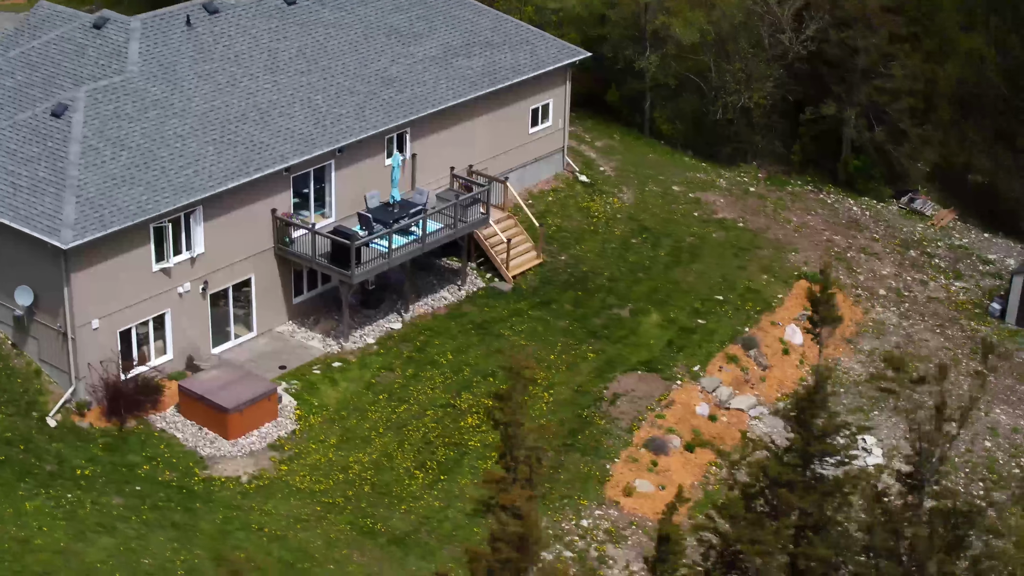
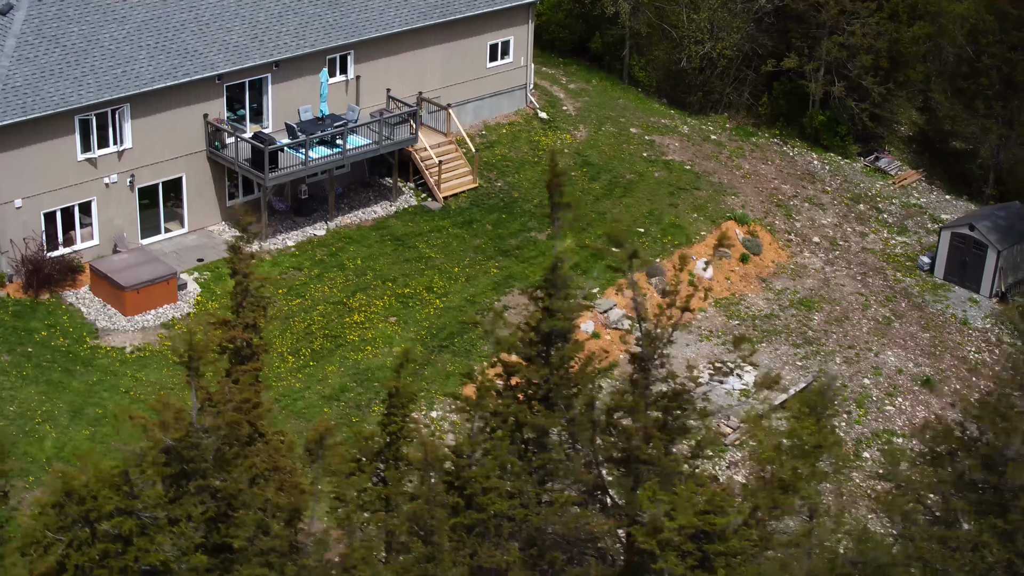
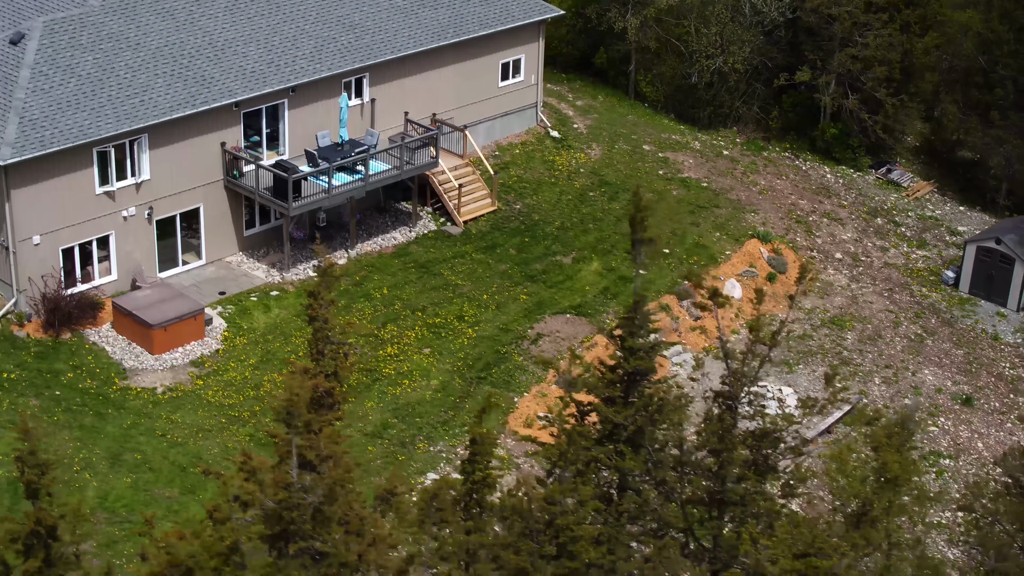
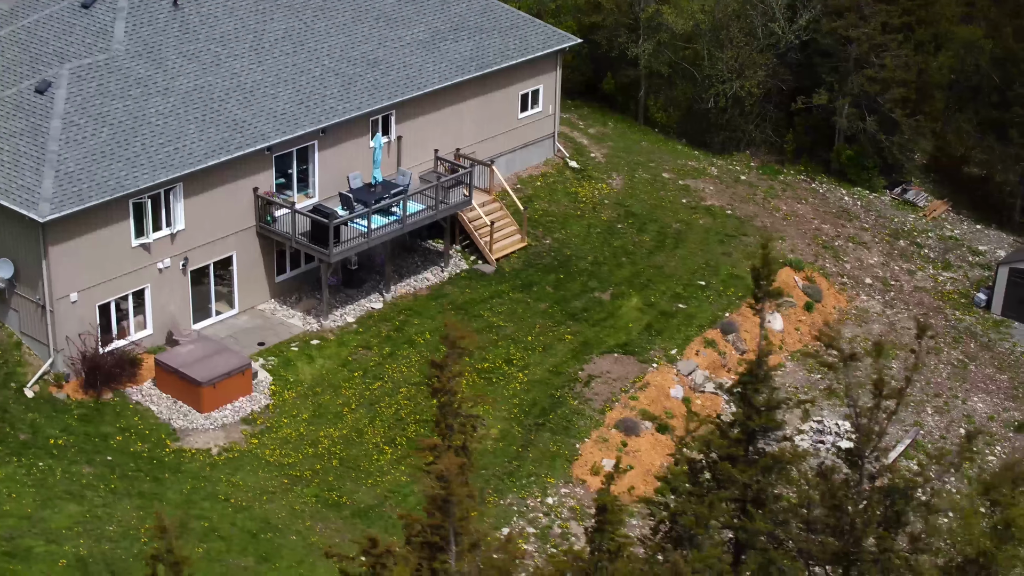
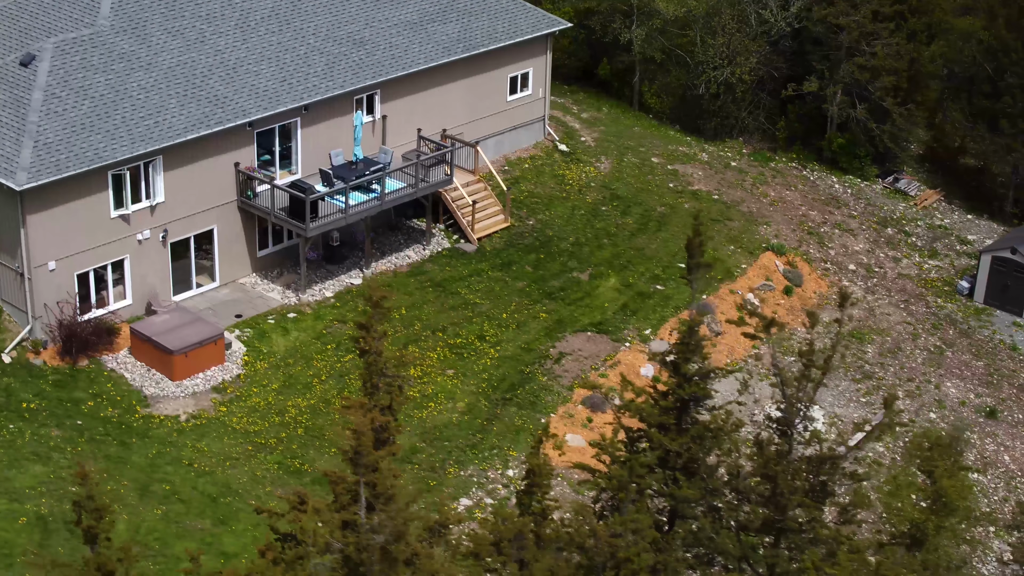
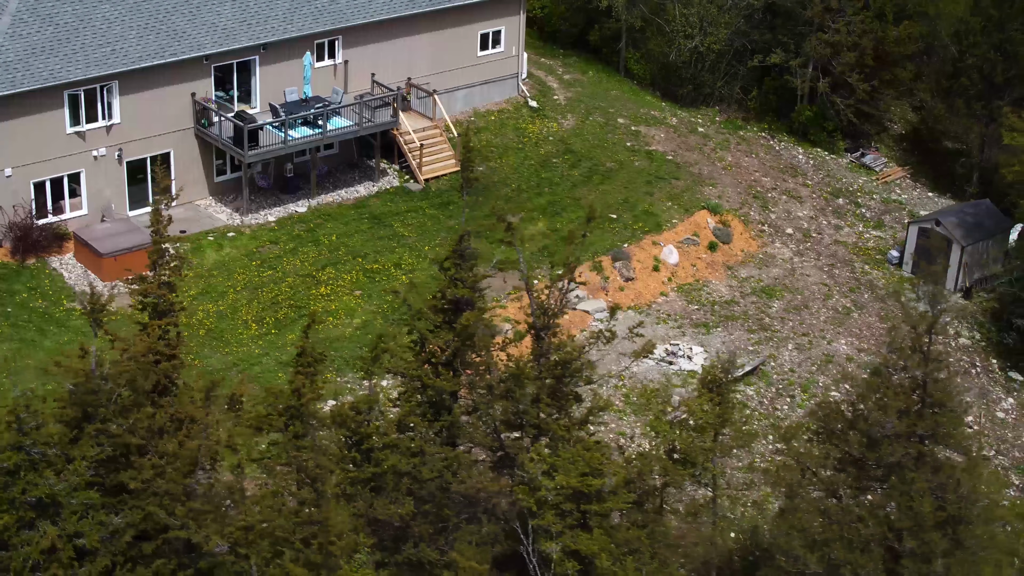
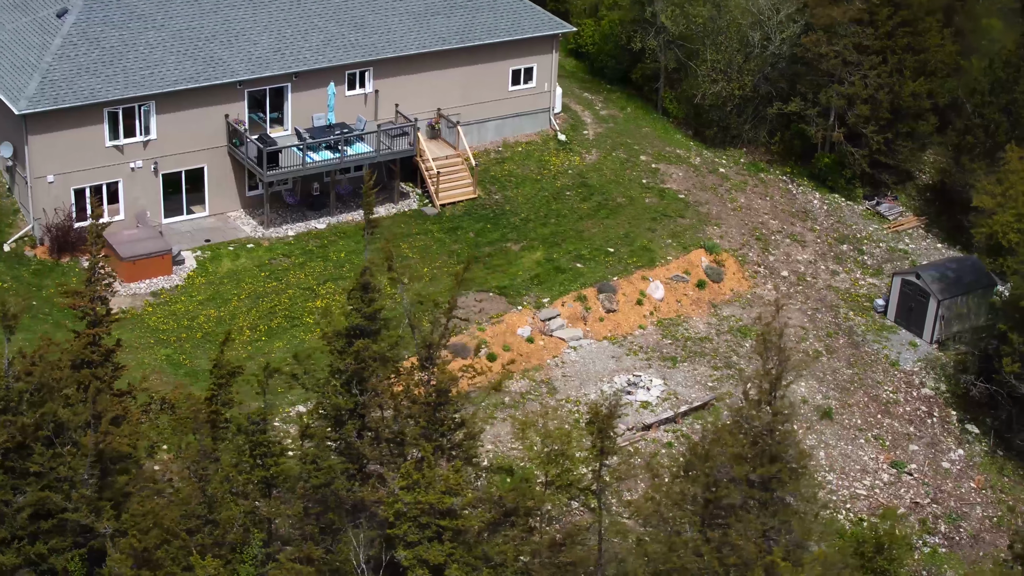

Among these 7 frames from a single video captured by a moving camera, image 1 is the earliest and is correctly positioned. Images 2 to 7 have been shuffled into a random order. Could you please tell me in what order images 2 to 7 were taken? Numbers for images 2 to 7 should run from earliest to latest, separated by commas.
4, 5, 3, 2, 6, 7
